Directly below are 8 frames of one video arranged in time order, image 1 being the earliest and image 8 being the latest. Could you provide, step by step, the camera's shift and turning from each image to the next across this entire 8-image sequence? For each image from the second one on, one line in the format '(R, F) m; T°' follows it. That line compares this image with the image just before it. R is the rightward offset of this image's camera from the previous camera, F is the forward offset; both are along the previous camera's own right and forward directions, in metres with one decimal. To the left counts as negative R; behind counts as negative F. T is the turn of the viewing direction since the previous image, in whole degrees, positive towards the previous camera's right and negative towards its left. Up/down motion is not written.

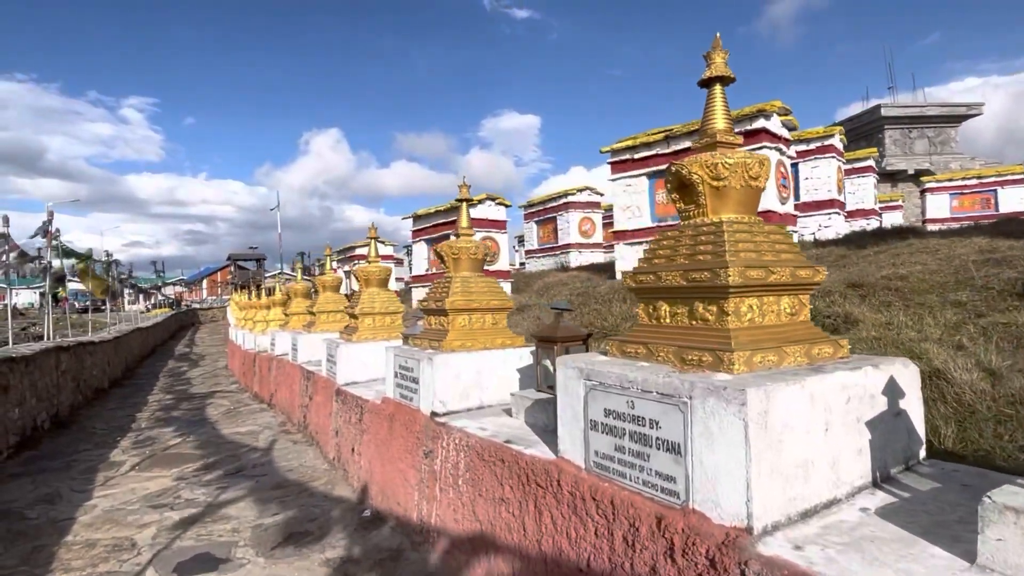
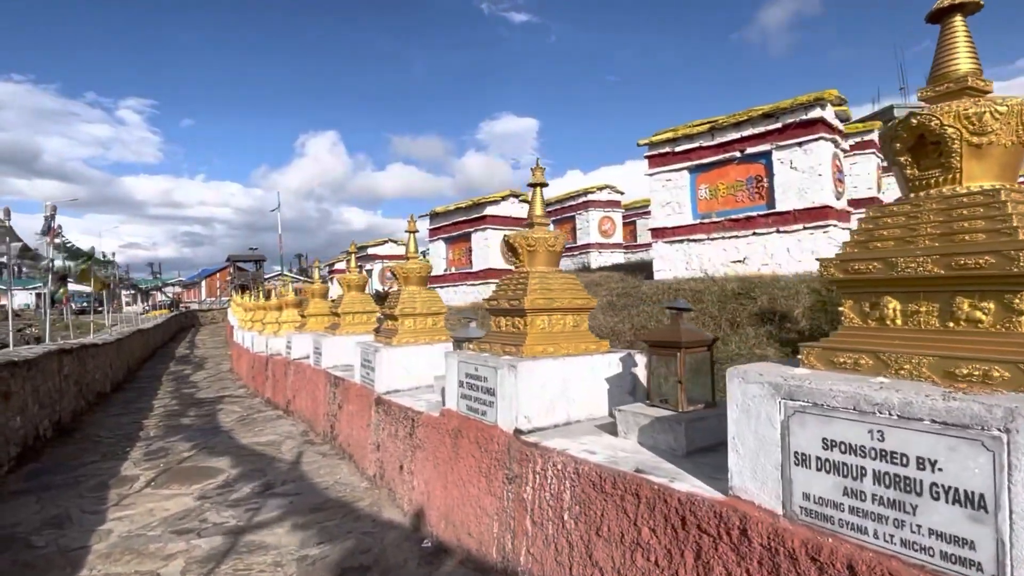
(-0.5, +0.6) m; 0°
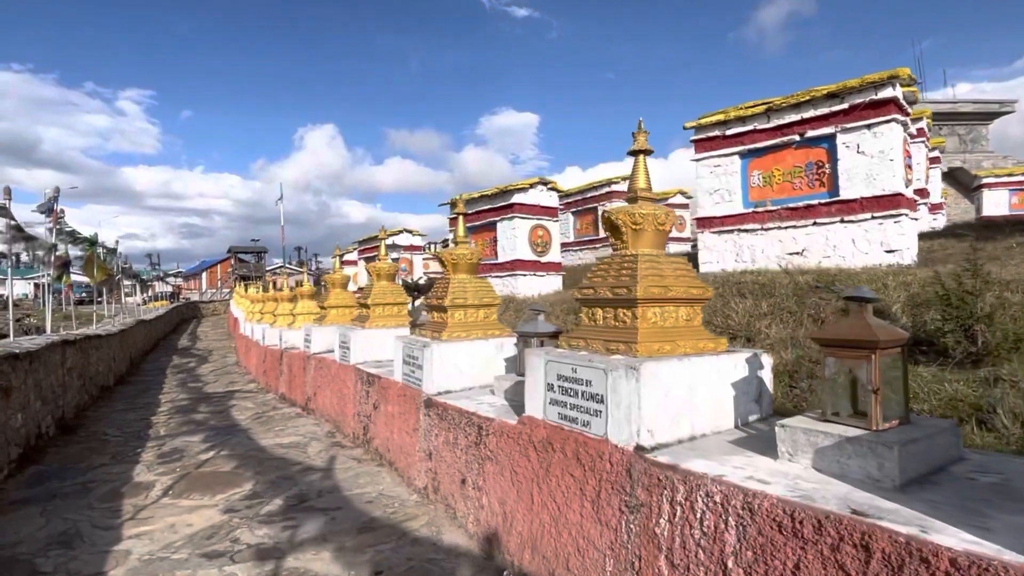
(-0.5, +0.6) m; 0°
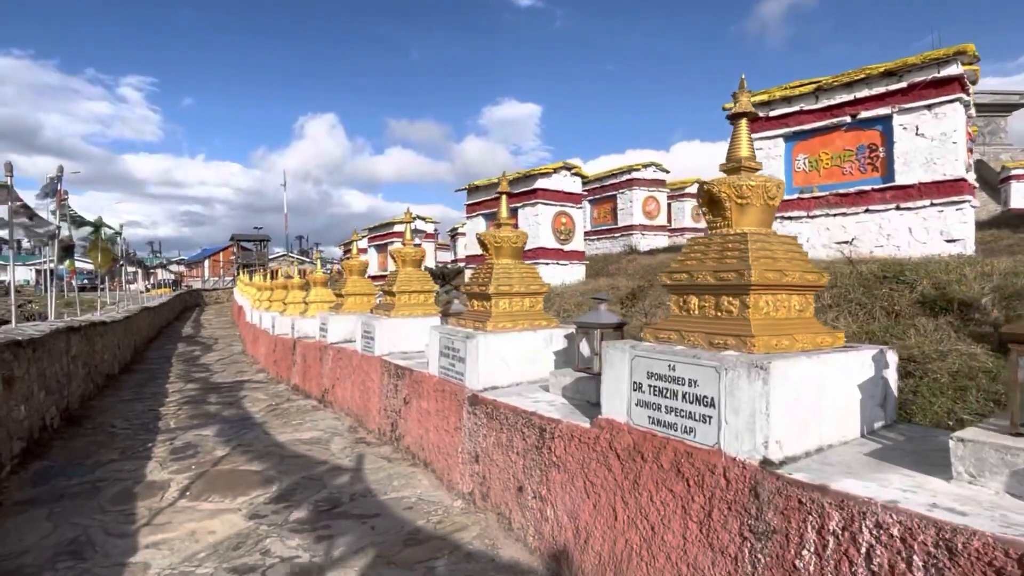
(-0.4, +0.4) m; 0°
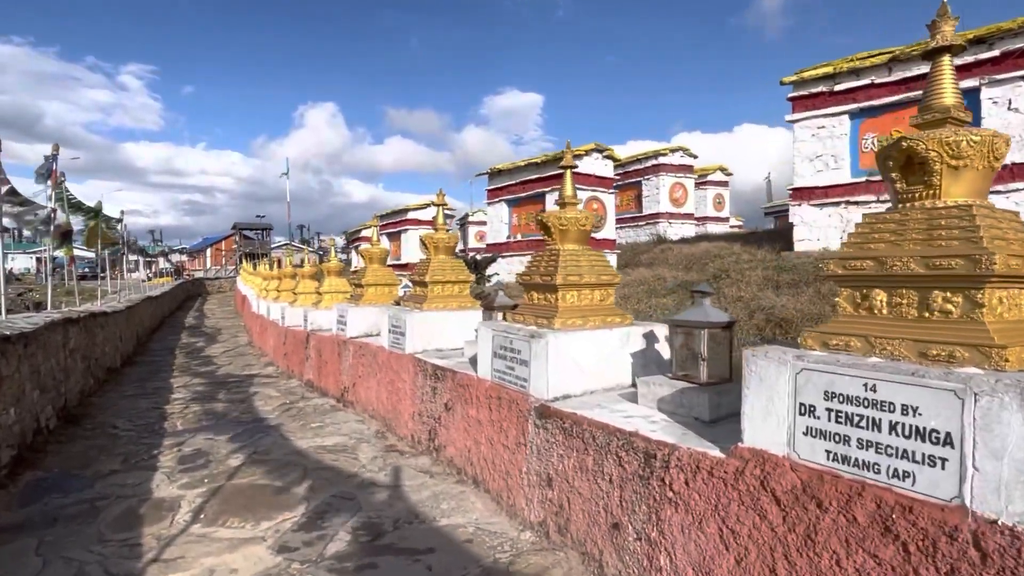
(-0.5, +0.7) m; 0°
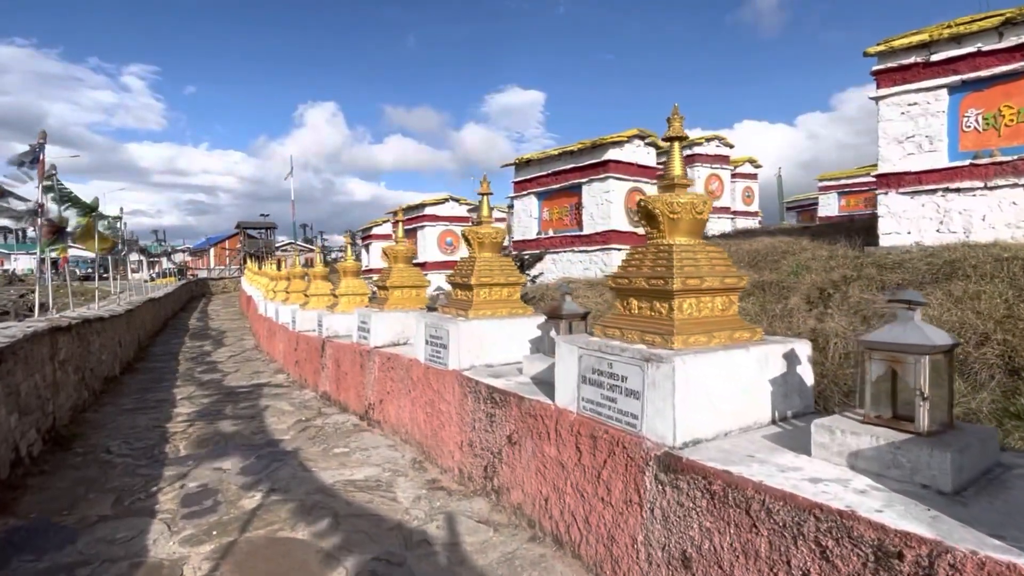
(-0.5, +0.9) m; 0°
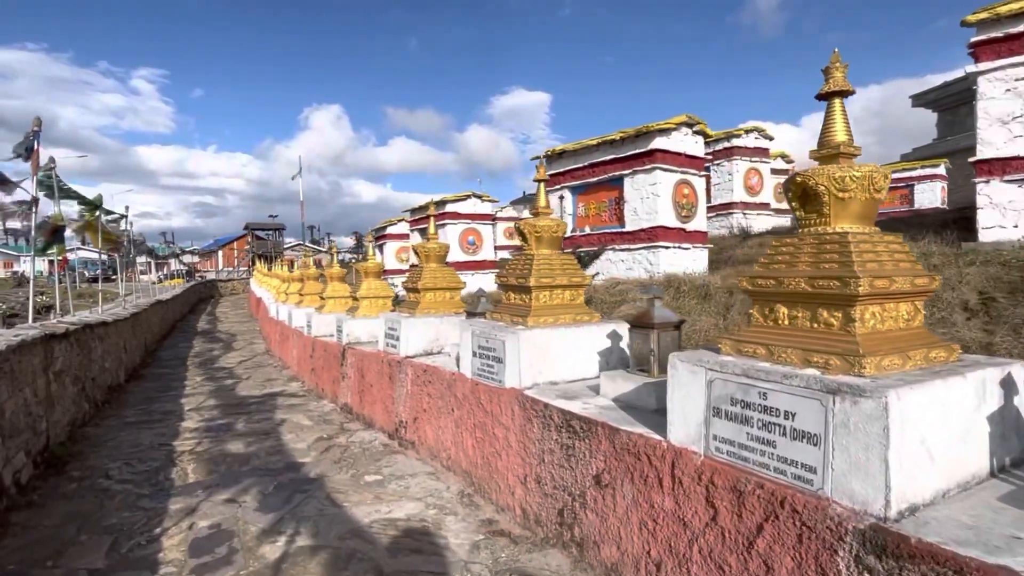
(-0.4, +0.8) m; -1°
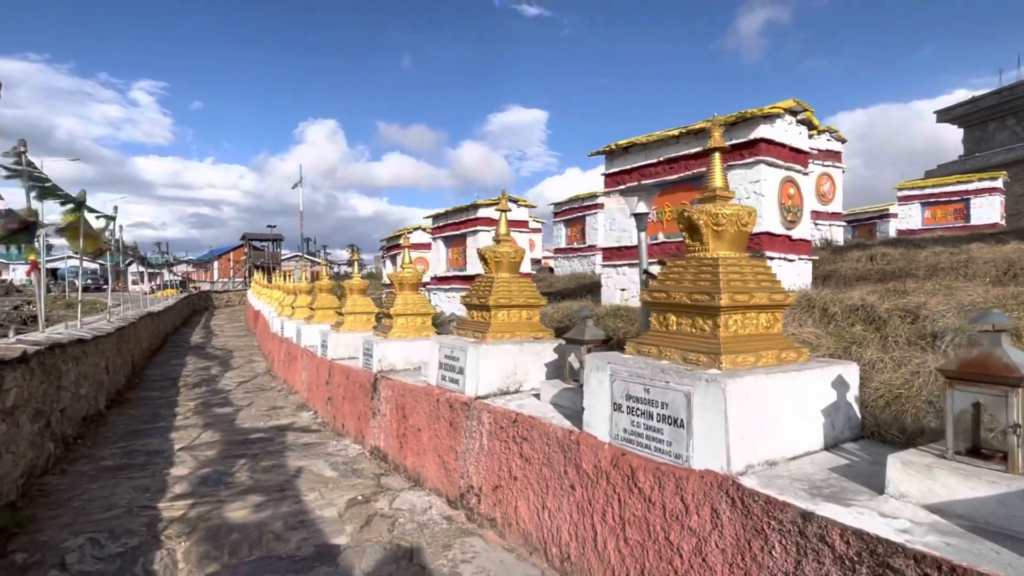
(-0.9, +1.5) m; 0°
